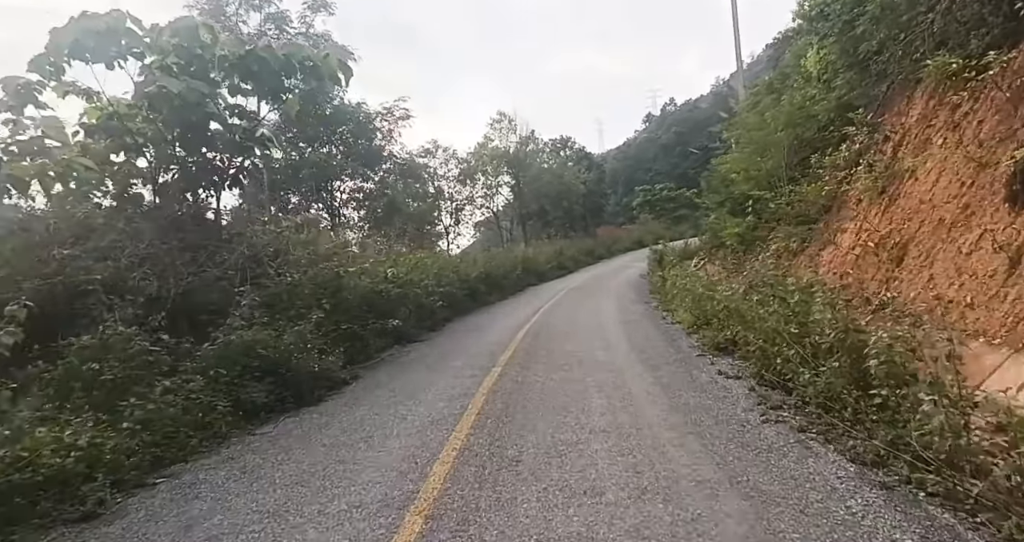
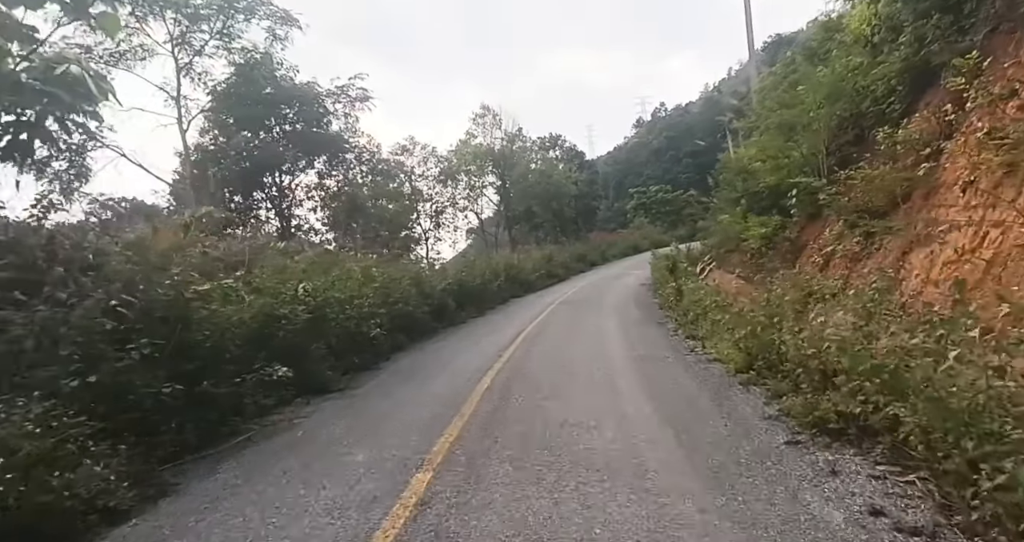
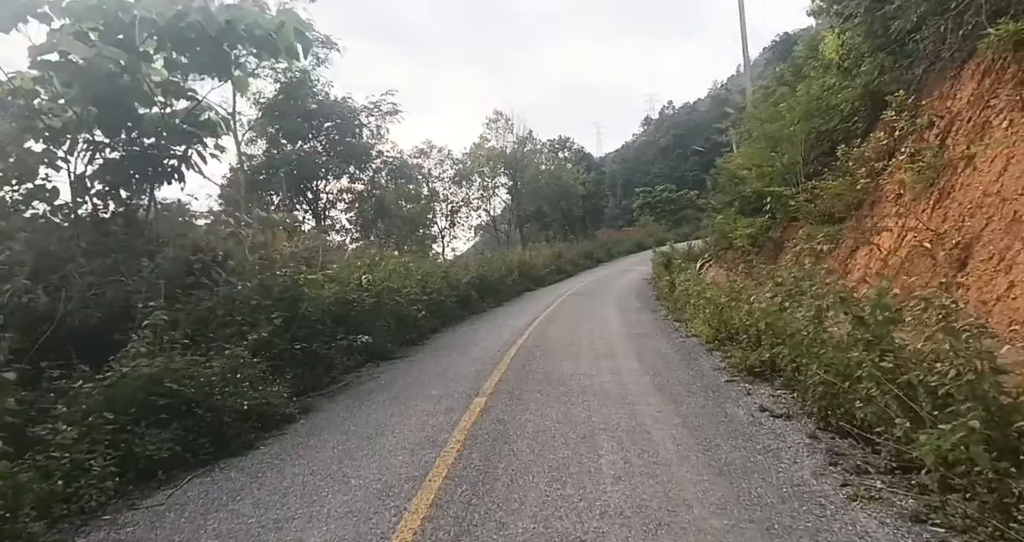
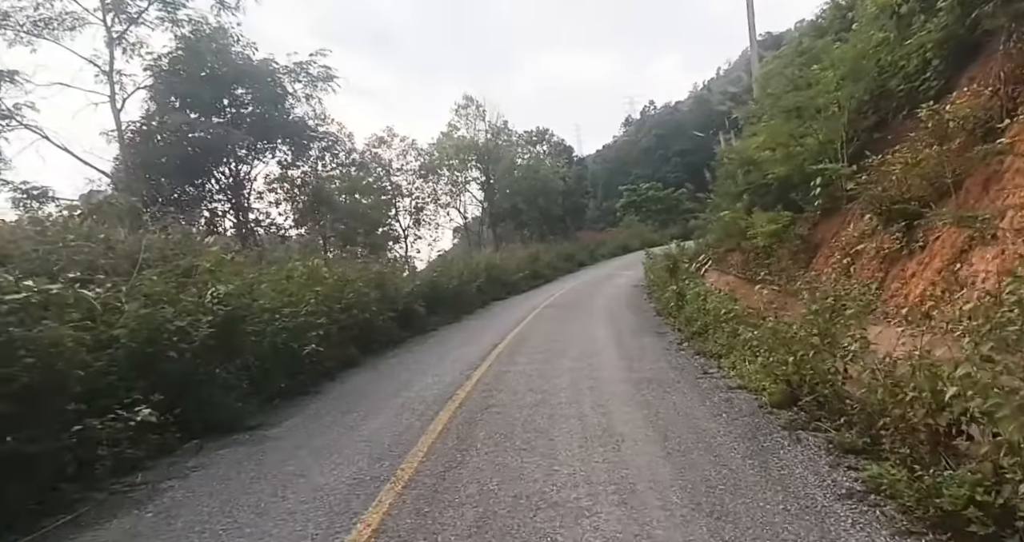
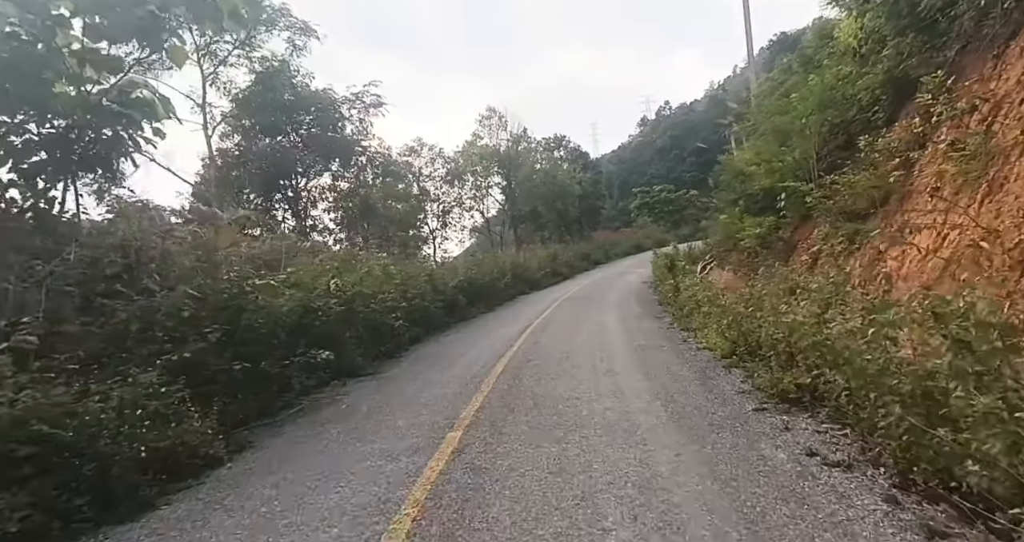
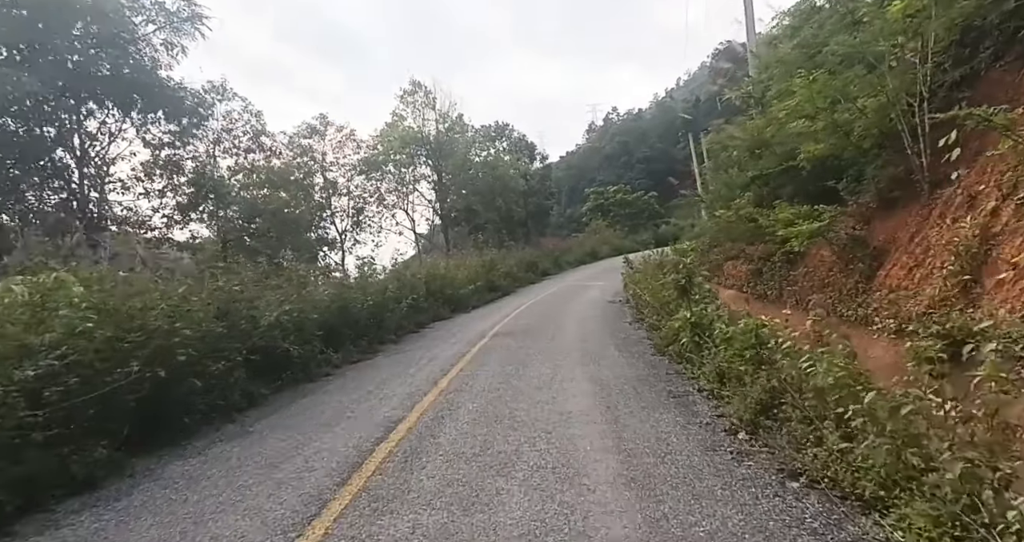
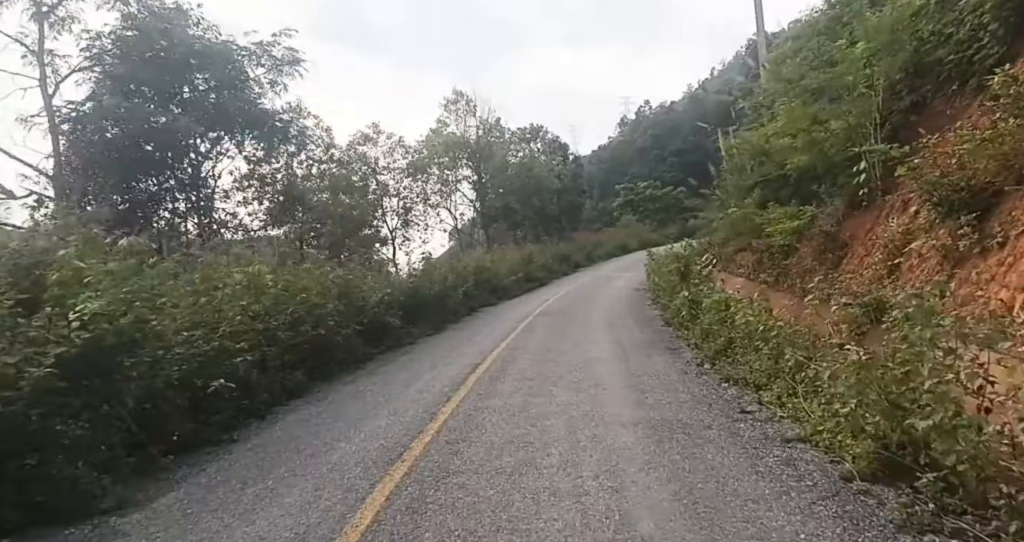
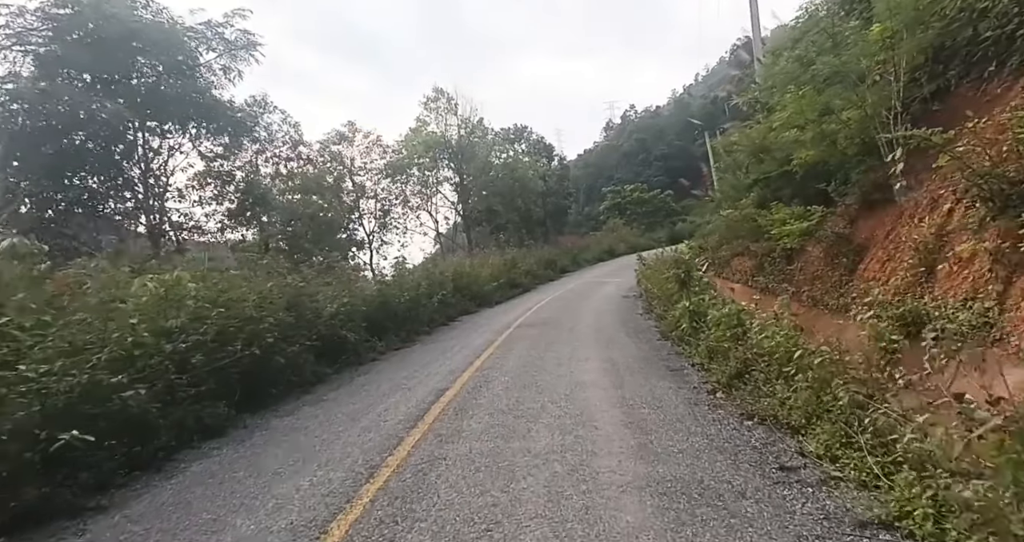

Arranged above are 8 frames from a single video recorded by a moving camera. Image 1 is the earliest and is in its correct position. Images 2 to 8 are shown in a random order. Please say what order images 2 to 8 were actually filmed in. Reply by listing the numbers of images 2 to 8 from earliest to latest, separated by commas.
3, 5, 2, 4, 7, 8, 6
